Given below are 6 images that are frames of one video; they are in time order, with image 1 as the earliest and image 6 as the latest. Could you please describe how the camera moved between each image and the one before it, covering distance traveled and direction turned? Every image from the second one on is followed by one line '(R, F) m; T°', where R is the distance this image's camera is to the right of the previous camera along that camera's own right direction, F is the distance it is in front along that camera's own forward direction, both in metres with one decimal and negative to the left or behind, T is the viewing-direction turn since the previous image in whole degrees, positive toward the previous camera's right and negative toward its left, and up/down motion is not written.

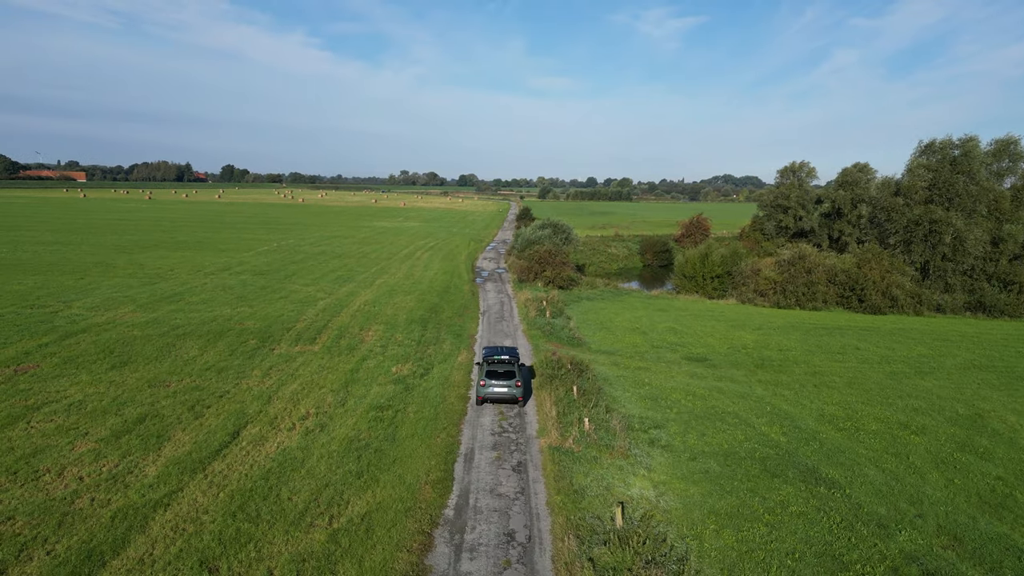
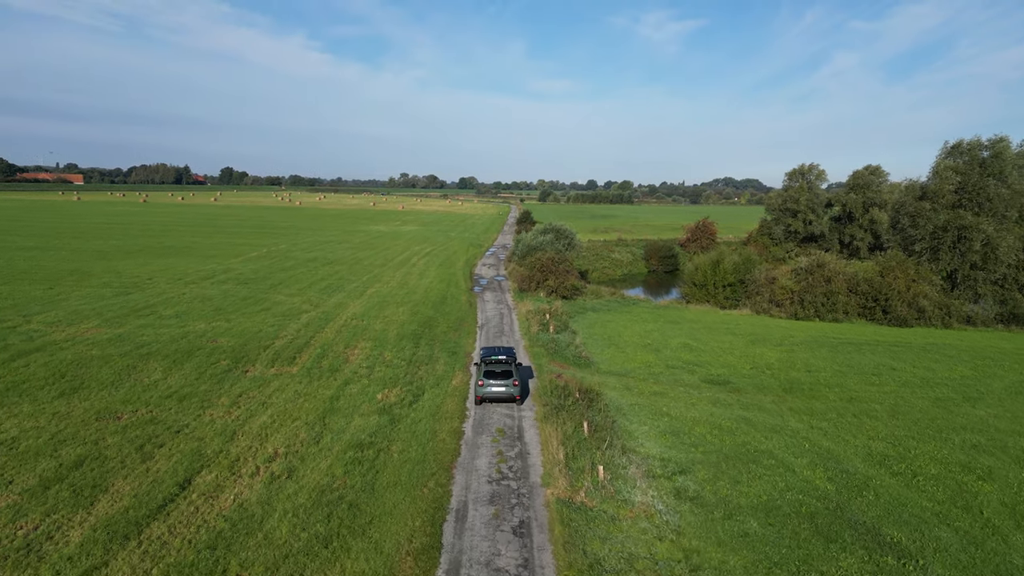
(0.0, +2.5) m; 0°
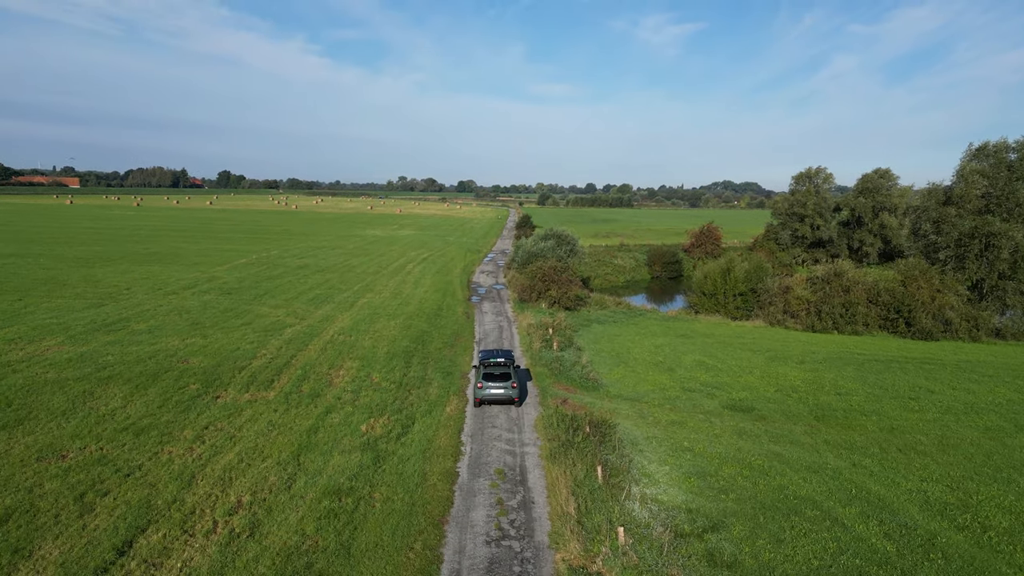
(-0.1, +2.2) m; 0°
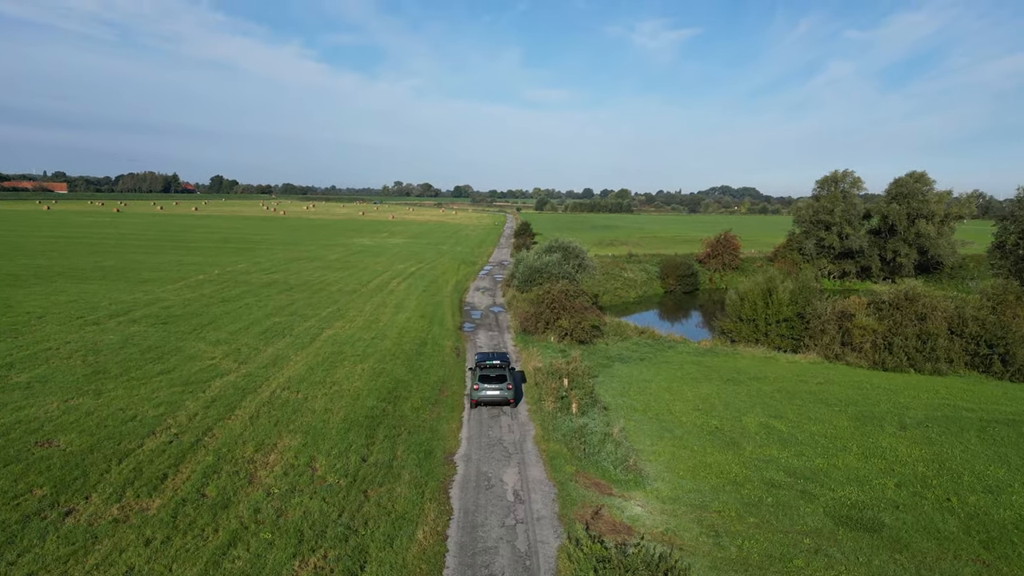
(-0.2, +6.7) m; 0°
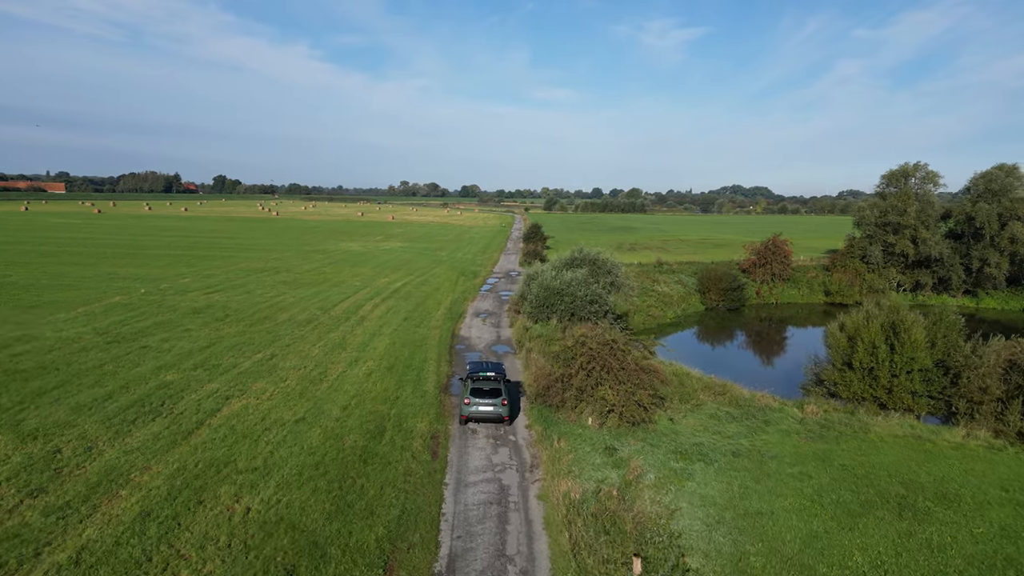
(-0.1, +10.6) m; -1°
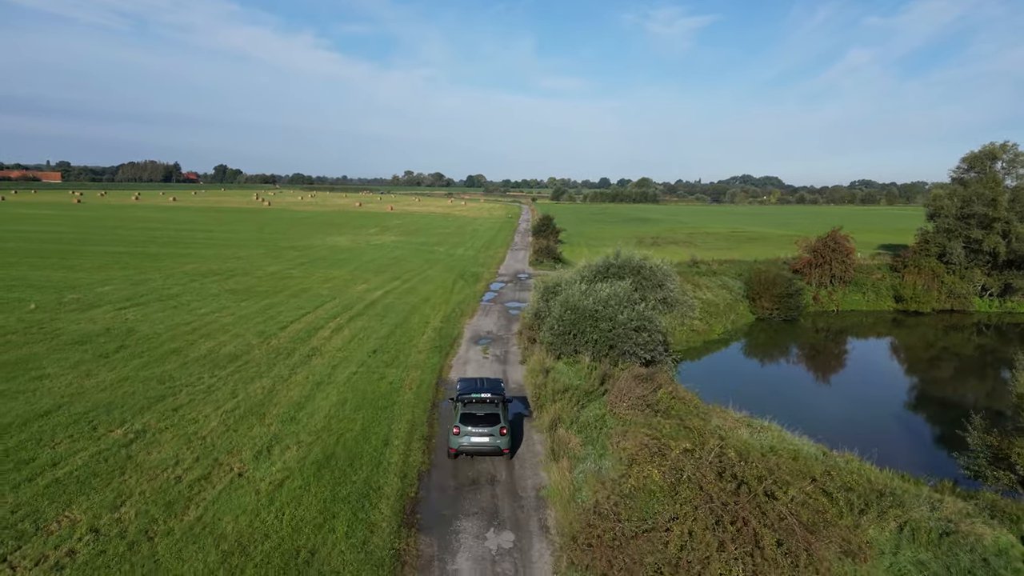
(-0.2, +9.2) m; 0°
